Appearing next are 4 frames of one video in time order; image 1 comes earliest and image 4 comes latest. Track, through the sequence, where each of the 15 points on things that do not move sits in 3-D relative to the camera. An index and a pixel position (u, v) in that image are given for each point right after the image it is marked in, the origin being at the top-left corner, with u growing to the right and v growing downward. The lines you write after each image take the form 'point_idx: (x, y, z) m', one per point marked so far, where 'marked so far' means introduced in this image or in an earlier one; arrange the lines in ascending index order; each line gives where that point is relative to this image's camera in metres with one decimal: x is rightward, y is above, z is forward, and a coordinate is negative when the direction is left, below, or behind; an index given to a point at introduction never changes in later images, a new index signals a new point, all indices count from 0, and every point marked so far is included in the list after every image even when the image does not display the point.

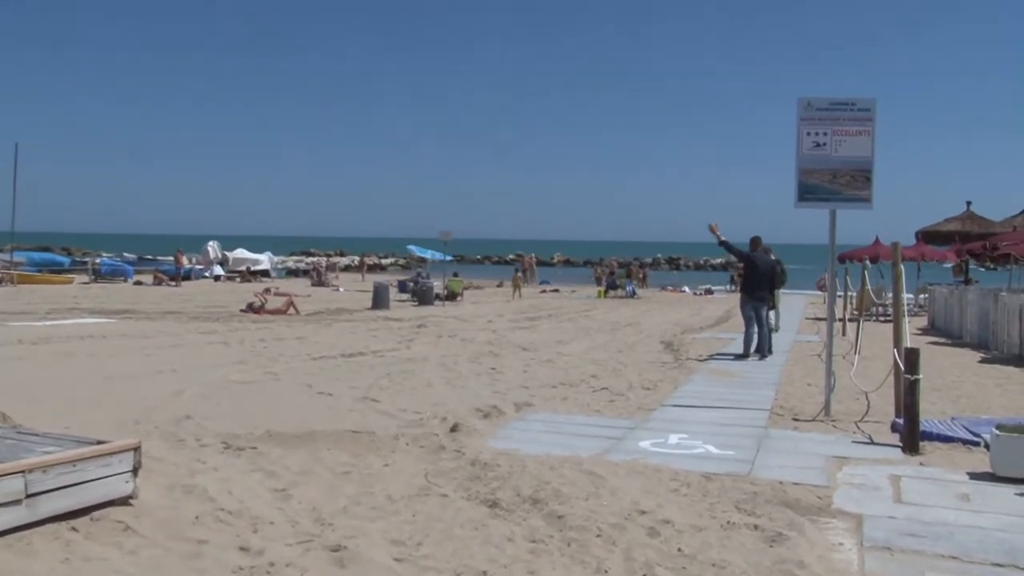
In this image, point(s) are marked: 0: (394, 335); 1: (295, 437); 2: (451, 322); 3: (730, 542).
0: (-2.0, -0.8, +14.8) m
1: (-2.0, -1.4, +8.0) m
2: (-1.3, -0.7, +18.0) m
3: (+1.5, -1.8, +6.1) m
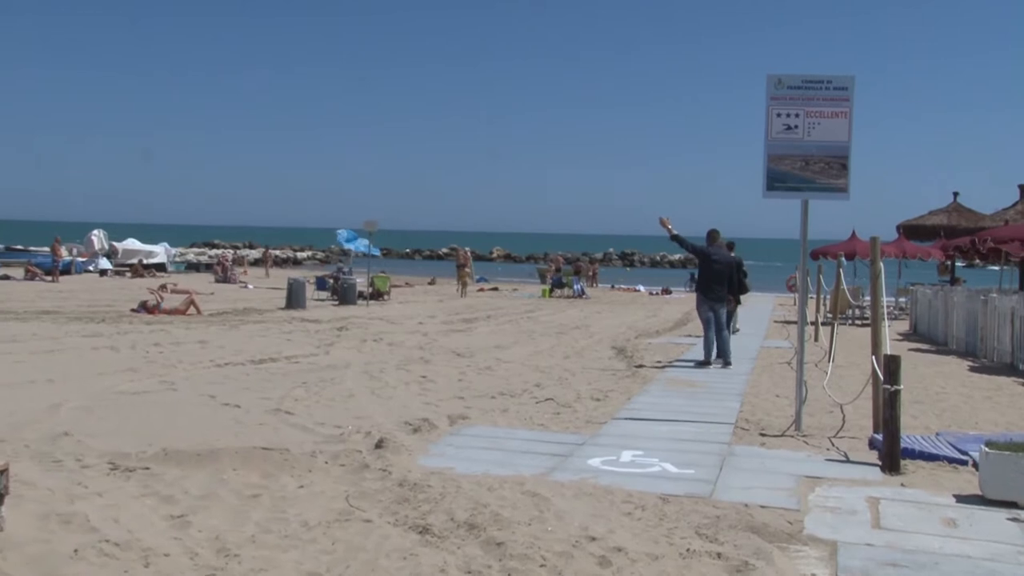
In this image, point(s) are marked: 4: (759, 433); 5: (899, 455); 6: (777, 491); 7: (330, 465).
0: (-3.0, -0.7, +13.8) m
1: (-2.5, -1.3, +7.1) m
2: (-2.5, -0.7, +17.0) m
3: (+1.1, -1.8, +5.3) m
4: (+2.1, -1.2, +7.7) m
5: (+2.8, -1.2, +6.3) m
6: (+1.9, -1.5, +6.3) m
7: (-1.5, -1.4, +7.1) m
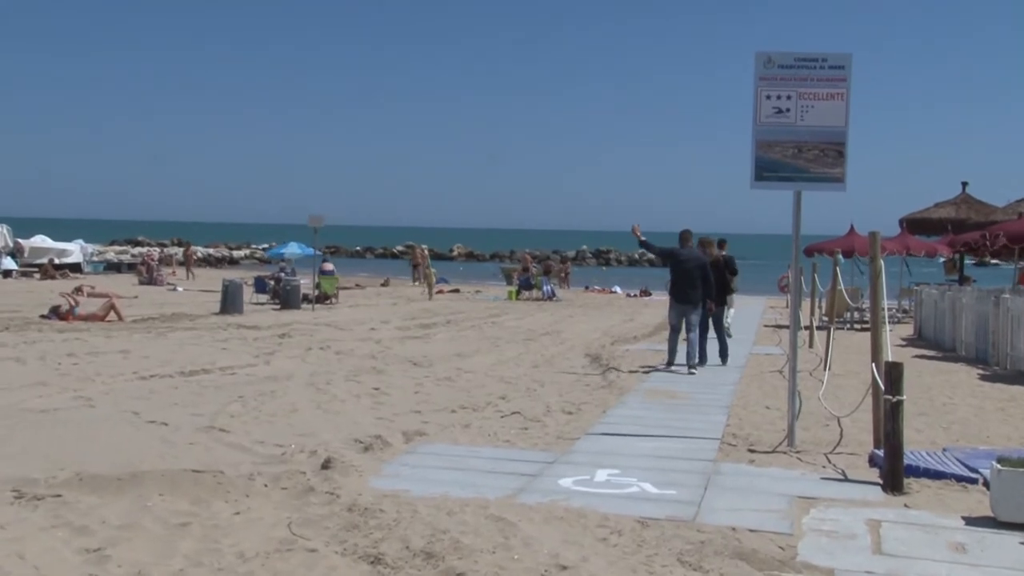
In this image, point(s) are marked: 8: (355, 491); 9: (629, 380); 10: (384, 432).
0: (-3.6, -0.8, +13.0) m
1: (-2.8, -1.4, +6.3) m
2: (-3.2, -0.7, +16.2) m
3: (+0.9, -1.8, +4.7) m
4: (+1.8, -1.2, +7.1) m
5: (+2.5, -1.2, +5.8) m
6: (+1.7, -1.5, +5.7) m
7: (-1.7, -1.4, +6.3) m
8: (-1.1, -1.5, +6.3) m
9: (+1.3, -1.1, +11.1) m
10: (-1.1, -1.2, +7.8) m
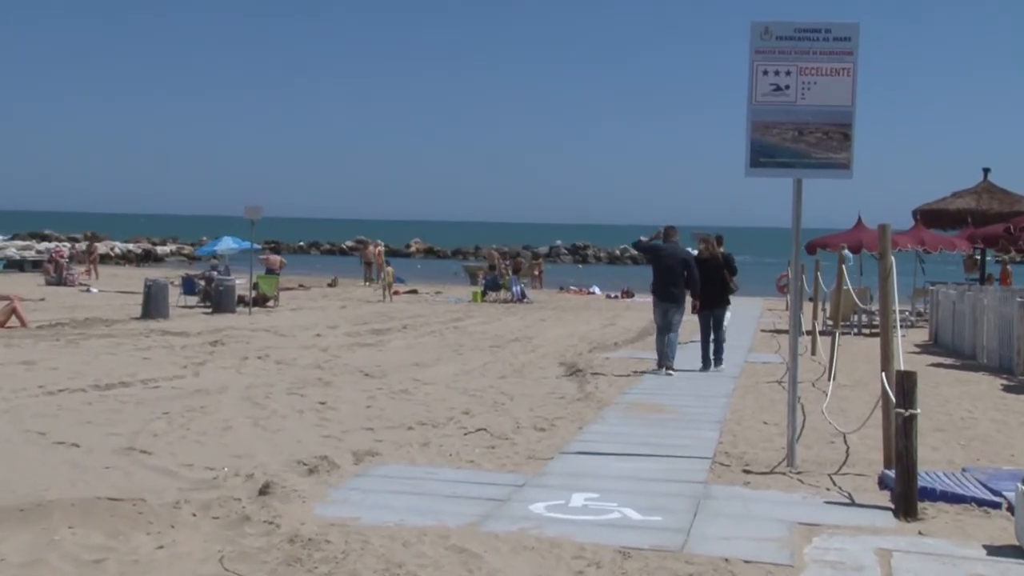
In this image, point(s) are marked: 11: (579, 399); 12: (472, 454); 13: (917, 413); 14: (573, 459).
0: (-4.1, -0.8, +12.2) m
1: (-3.0, -1.4, +5.5) m
2: (-3.9, -0.7, +15.4) m
3: (+0.7, -1.8, +4.1) m
4: (+1.5, -1.3, +6.5) m
5: (+2.3, -1.2, +5.2) m
6: (+1.4, -1.5, +5.1) m
7: (-2.0, -1.5, +5.6) m
8: (-1.4, -1.5, +5.6) m
9: (+0.9, -1.1, +10.5) m
10: (-1.4, -1.2, +7.1) m
11: (+0.6, -1.1, +9.9) m
12: (-0.4, -1.2, +7.1) m
13: (+2.1, -0.7, +4.5) m
14: (+0.4, -1.3, +6.9) m
